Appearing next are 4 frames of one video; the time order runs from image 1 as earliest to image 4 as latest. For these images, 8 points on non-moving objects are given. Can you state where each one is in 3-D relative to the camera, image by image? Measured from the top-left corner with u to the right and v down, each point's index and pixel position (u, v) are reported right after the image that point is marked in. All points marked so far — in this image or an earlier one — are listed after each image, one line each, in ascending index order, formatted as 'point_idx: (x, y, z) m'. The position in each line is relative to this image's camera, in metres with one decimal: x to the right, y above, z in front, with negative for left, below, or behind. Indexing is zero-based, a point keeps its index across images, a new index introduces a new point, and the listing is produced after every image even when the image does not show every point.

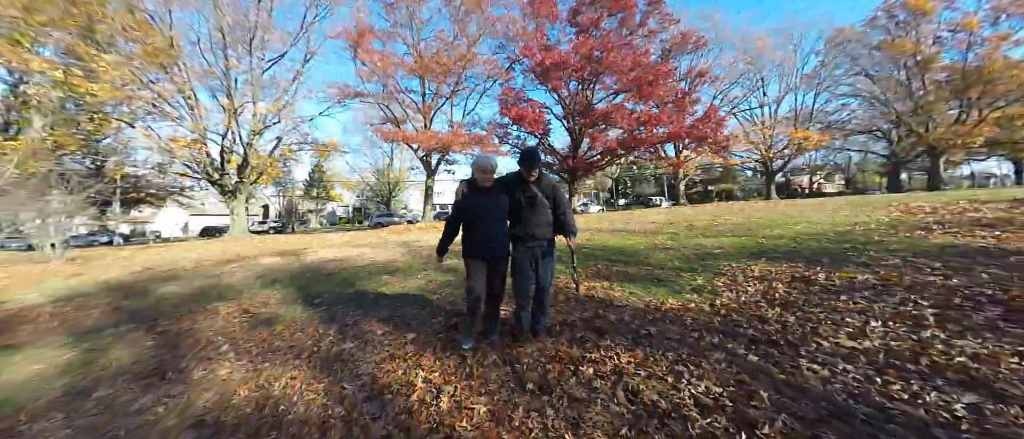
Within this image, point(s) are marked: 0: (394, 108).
0: (-5.5, +5.3, +16.7) m
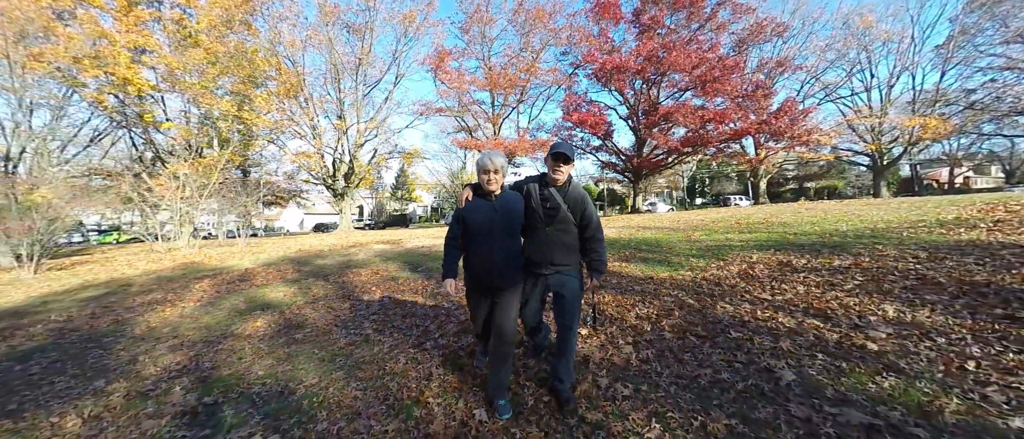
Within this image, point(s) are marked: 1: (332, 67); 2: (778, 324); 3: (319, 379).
0: (-2.4, +5.4, +18.9) m
1: (-7.9, +6.7, +15.6) m
2: (+2.0, -0.8, +2.7) m
3: (-1.2, -1.0, +2.3) m
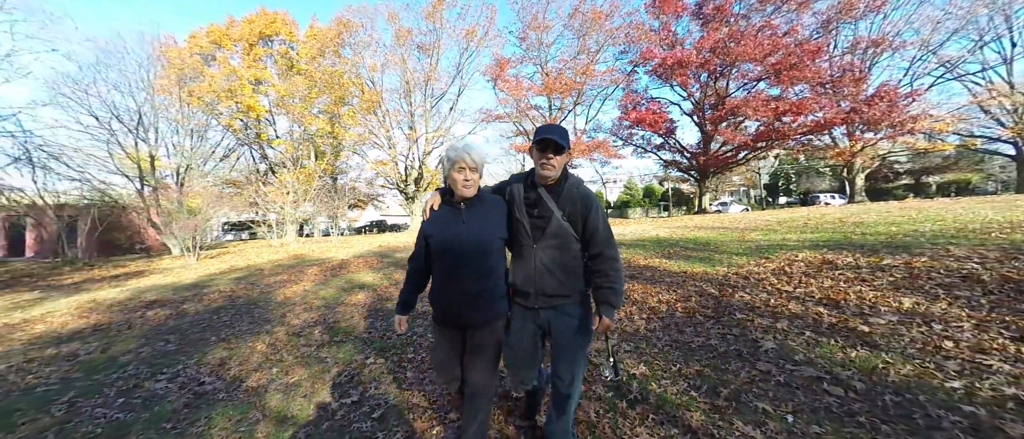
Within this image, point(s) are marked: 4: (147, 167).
0: (+0.7, +5.3, +19.8) m
1: (-5.3, +6.7, +17.5) m
2: (+2.3, -0.8, +3.0) m
3: (-1.0, -1.0, +3.2) m
4: (-10.9, +1.6, +10.6) m
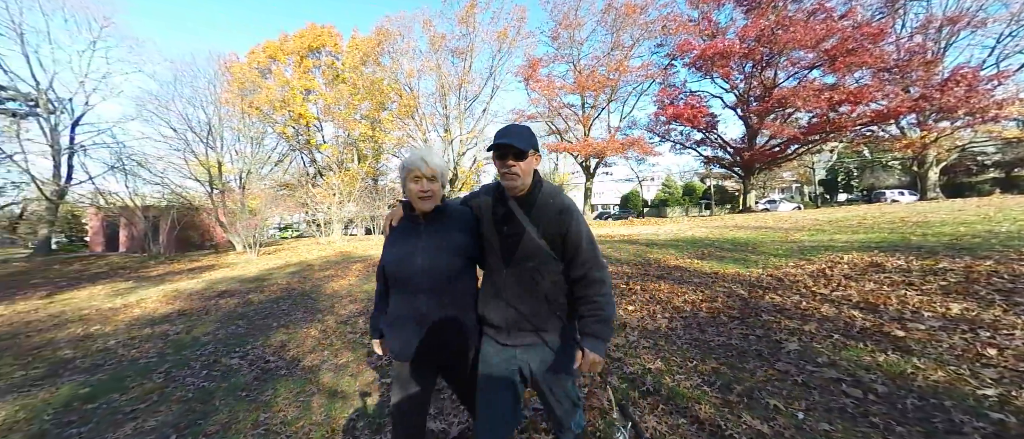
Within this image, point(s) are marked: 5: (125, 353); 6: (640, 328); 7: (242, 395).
0: (+2.6, +5.4, +19.7) m
1: (-3.6, +6.7, +18.1) m
2: (+2.5, -0.8, +2.9) m
3: (-0.7, -1.0, +3.4) m
4: (-9.8, +1.6, +11.8) m
5: (-3.5, -1.2, +3.2) m
6: (+1.1, -0.9, +3.0) m
7: (-1.7, -1.1, +2.3) m
